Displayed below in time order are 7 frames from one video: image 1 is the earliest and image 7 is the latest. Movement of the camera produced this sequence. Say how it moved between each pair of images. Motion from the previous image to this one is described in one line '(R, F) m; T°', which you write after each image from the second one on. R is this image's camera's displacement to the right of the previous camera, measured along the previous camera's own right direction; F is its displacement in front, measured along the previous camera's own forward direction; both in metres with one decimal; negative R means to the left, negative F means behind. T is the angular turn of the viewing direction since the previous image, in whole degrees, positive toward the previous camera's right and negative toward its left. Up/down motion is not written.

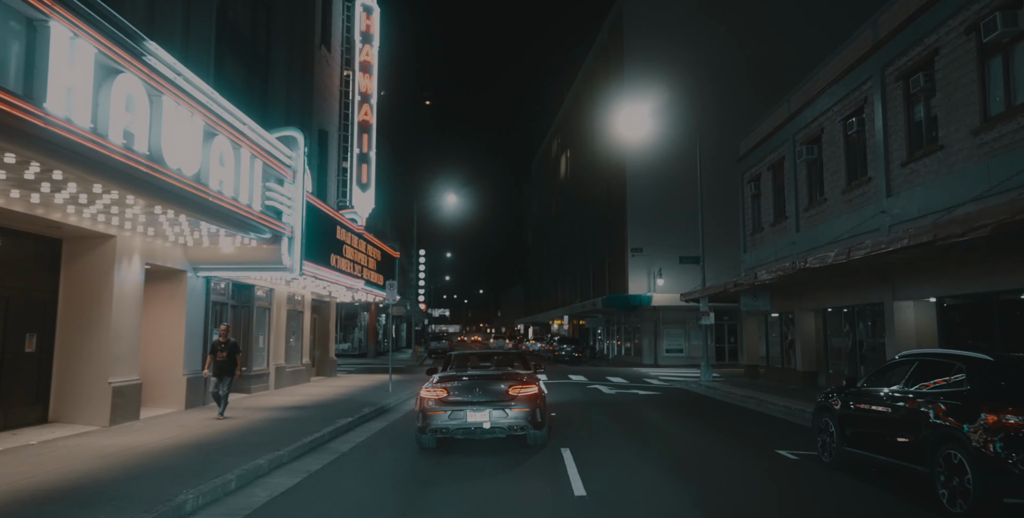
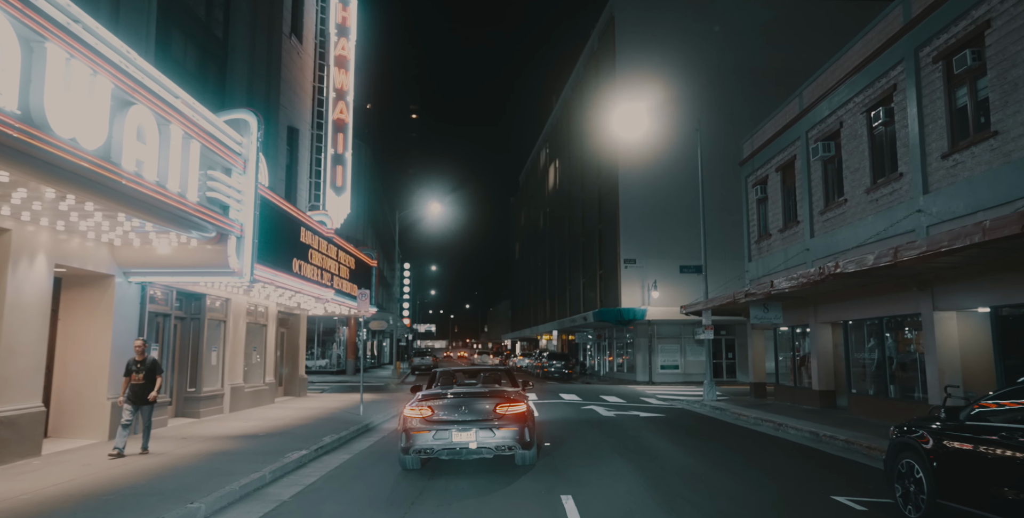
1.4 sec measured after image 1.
(0.0, +2.1) m; +1°
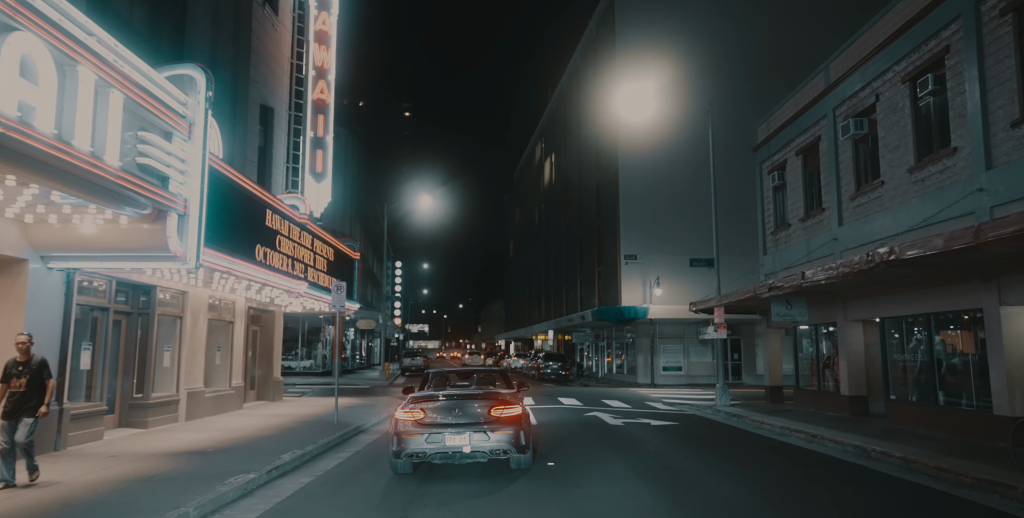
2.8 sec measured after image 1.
(0.0, +2.1) m; 0°
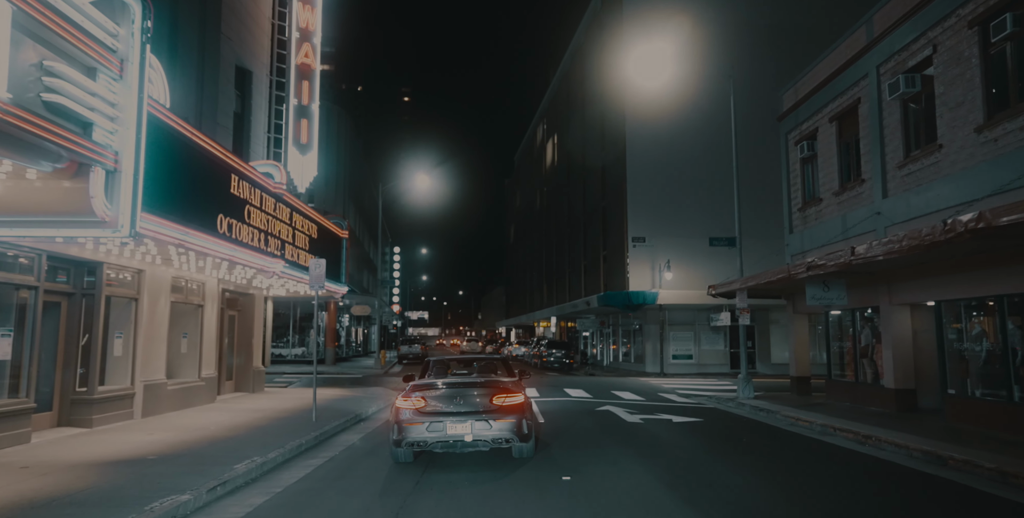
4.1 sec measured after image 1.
(-0.1, +2.0) m; 0°
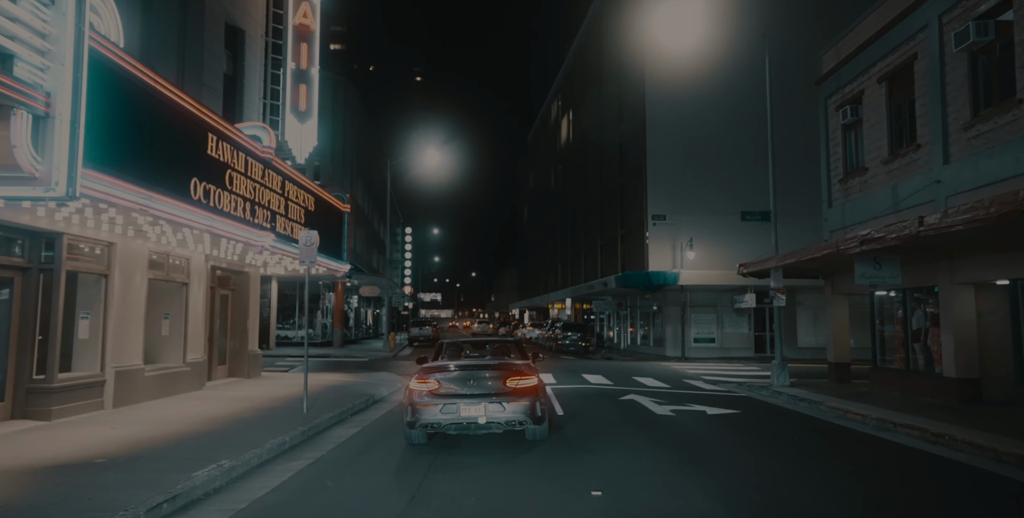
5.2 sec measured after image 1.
(0.0, +1.6) m; -1°
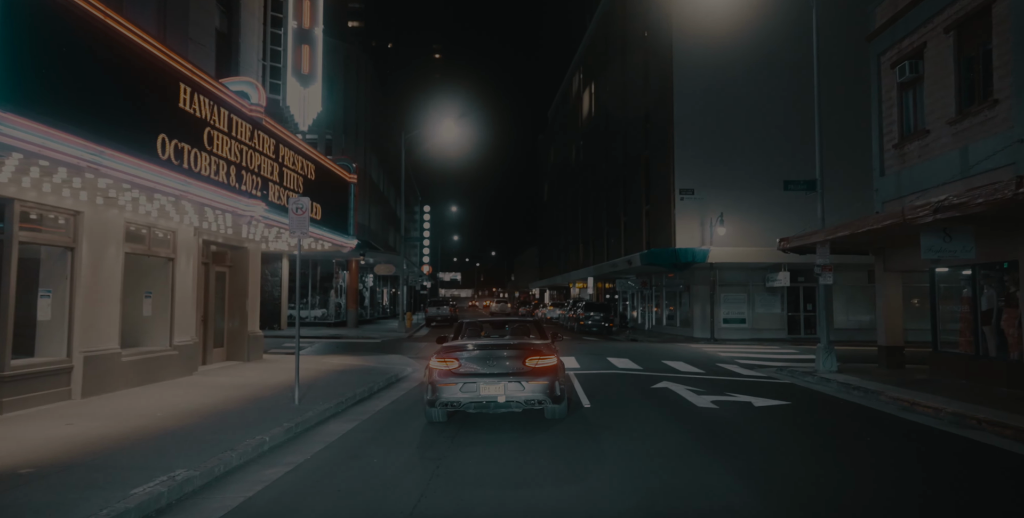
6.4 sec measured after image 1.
(0.0, +1.6) m; -2°
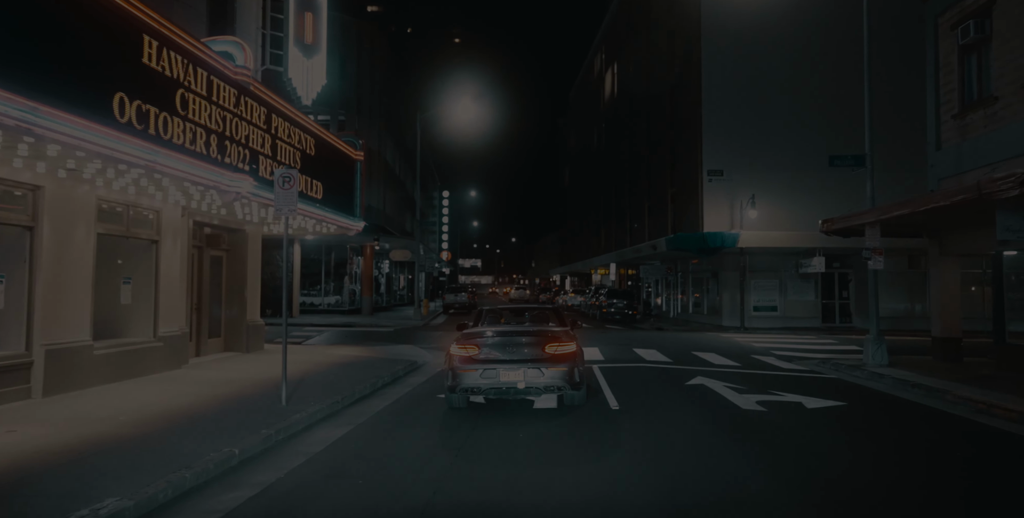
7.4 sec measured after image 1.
(0.0, +1.4) m; -2°
